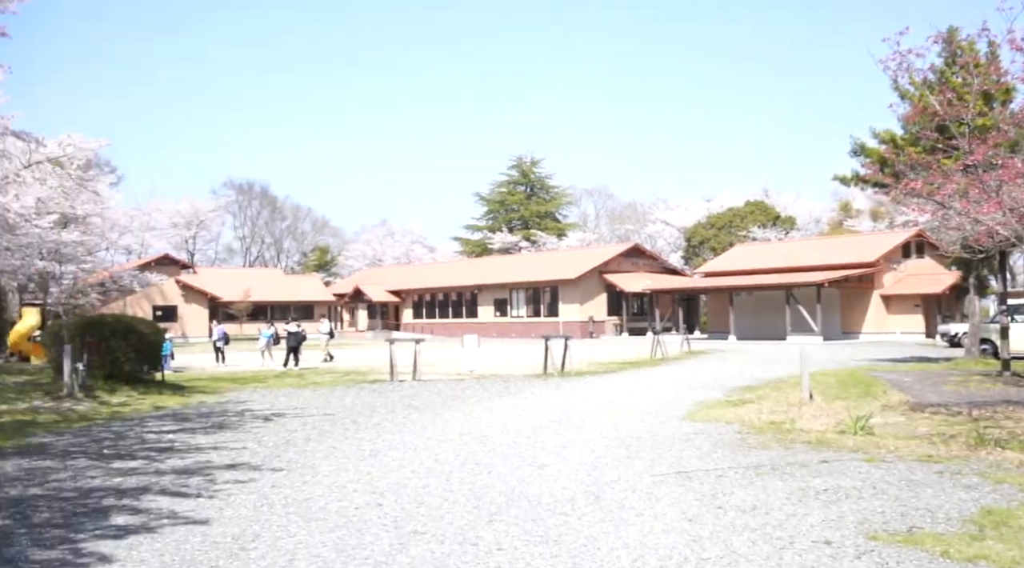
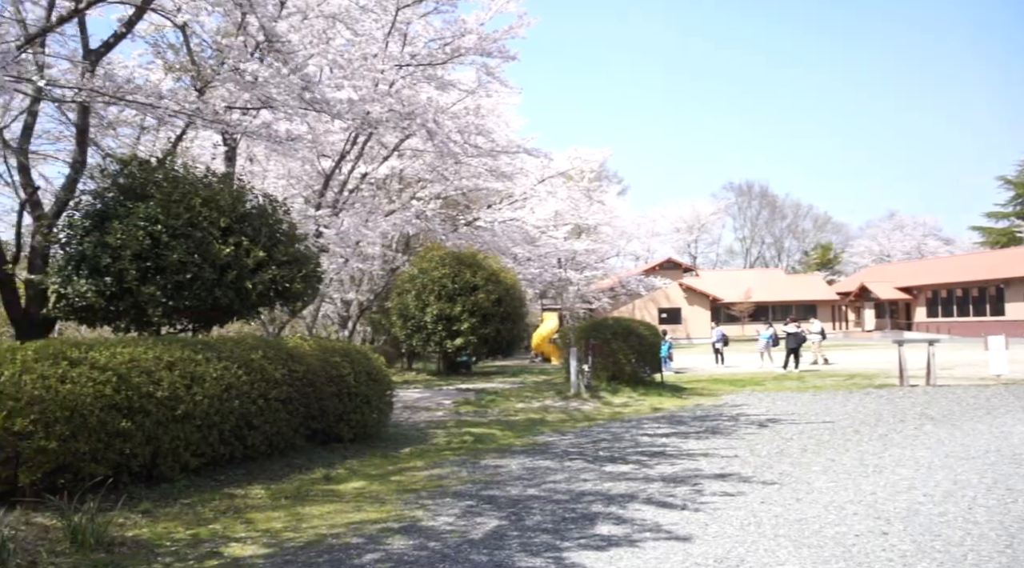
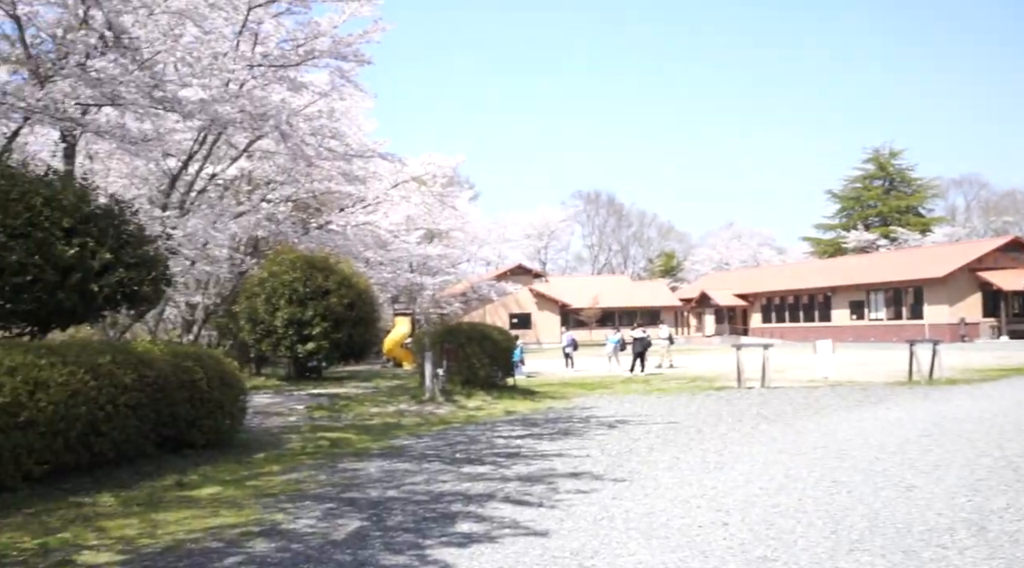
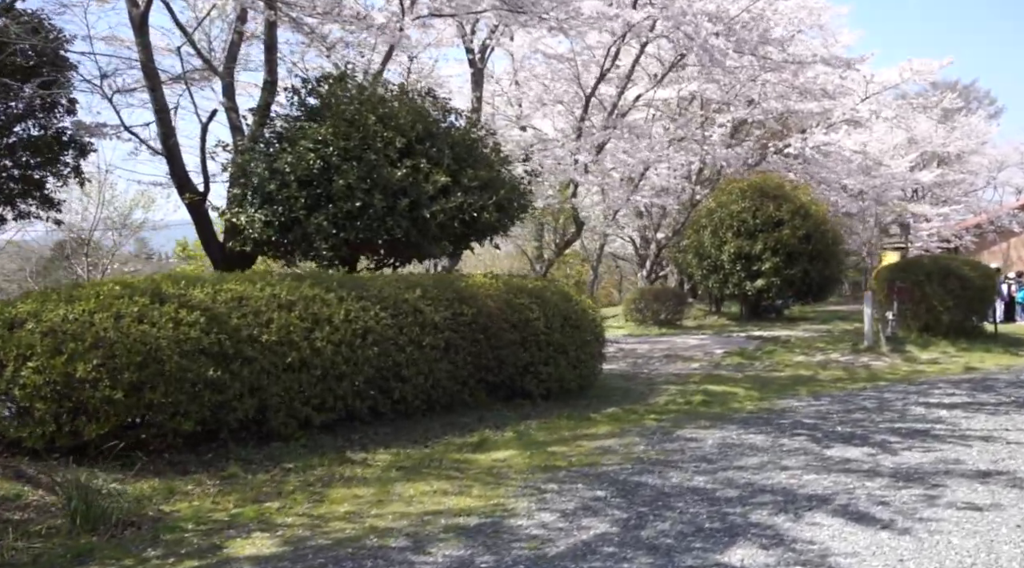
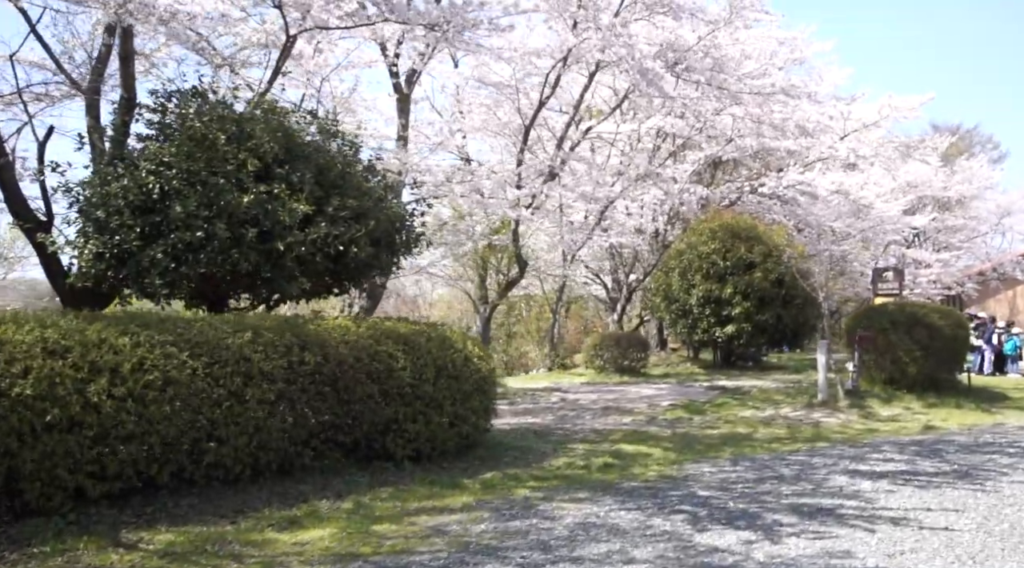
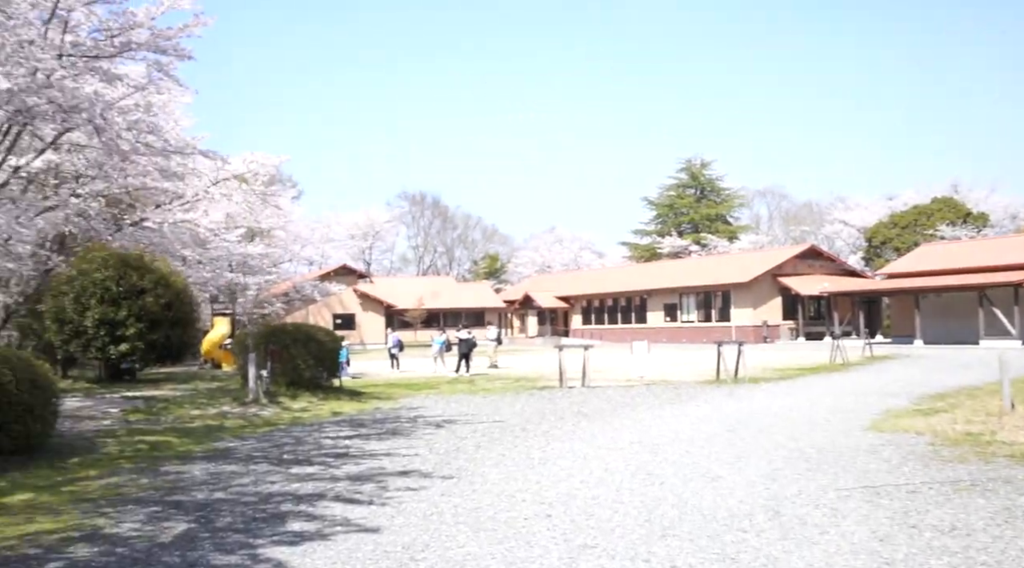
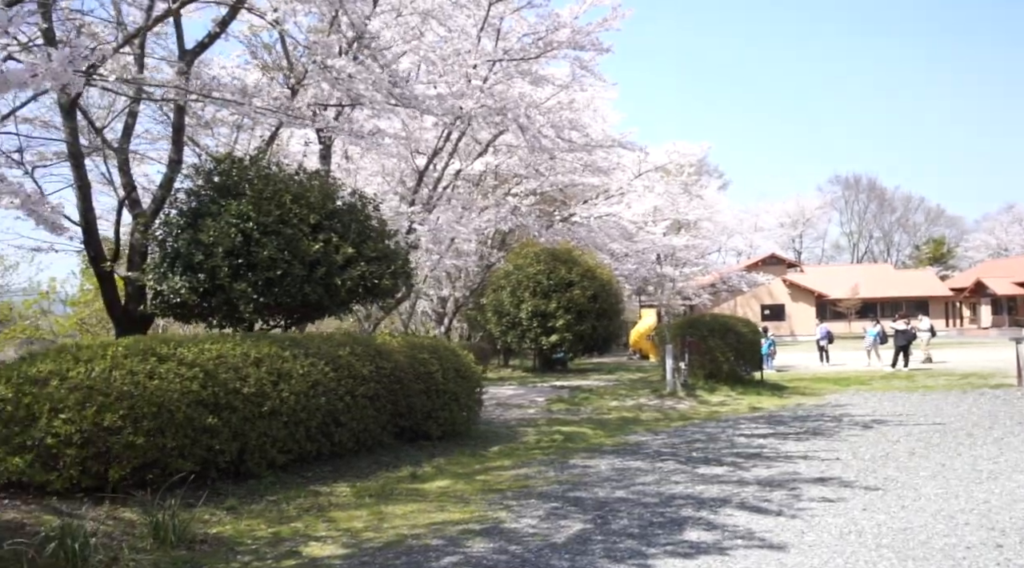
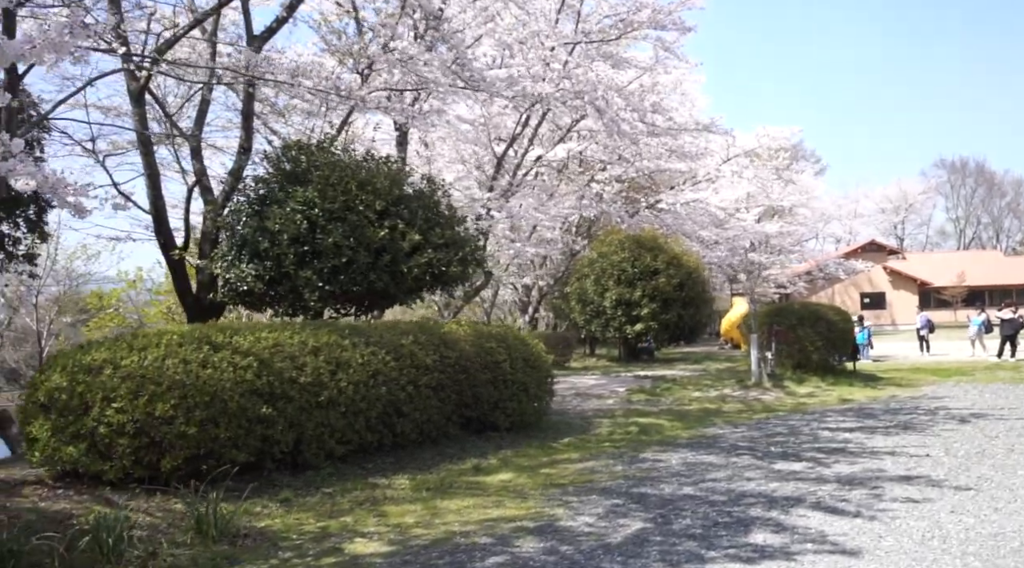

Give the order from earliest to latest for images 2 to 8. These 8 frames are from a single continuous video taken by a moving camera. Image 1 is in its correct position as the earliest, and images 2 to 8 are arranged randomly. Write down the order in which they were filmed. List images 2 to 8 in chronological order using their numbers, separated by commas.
6, 3, 2, 7, 8, 4, 5
